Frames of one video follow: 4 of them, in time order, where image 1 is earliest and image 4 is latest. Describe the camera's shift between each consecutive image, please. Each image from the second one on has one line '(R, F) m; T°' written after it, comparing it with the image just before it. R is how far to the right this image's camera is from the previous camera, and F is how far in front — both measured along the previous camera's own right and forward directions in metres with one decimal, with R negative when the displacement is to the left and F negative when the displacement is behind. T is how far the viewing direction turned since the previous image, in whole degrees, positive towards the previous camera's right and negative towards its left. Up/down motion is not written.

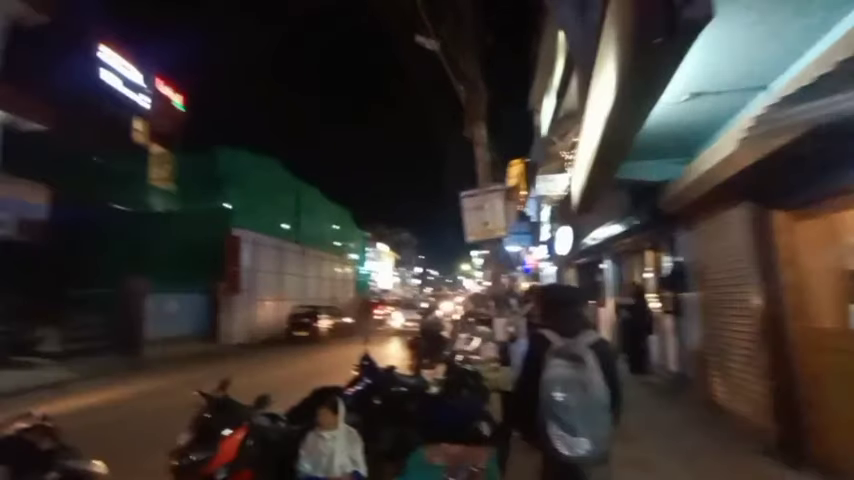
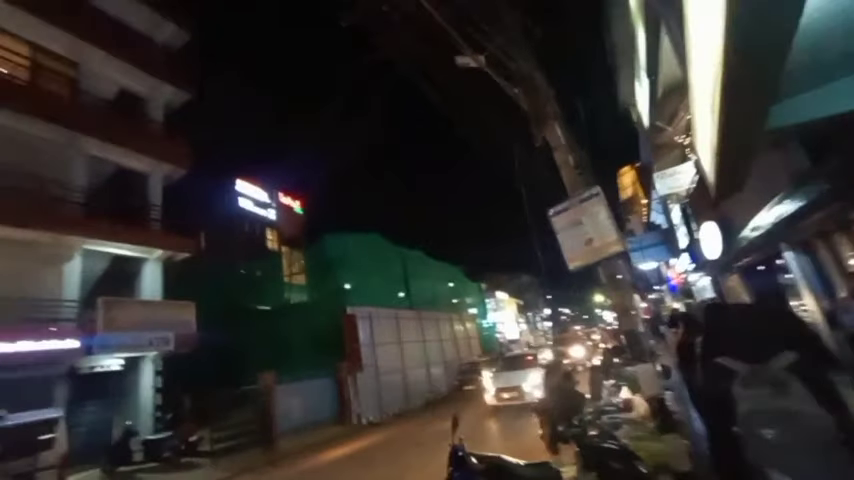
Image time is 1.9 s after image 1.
(+0.5, +1.5) m; -16°
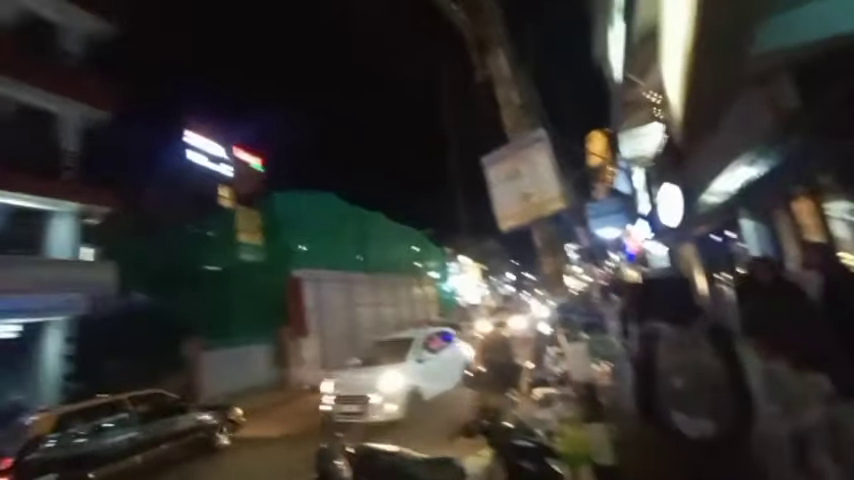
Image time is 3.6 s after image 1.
(+1.0, +1.3) m; +4°
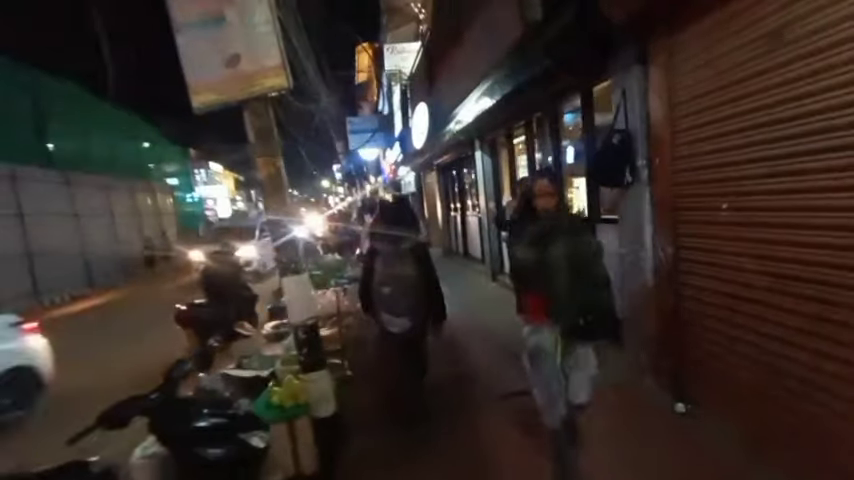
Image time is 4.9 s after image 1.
(+0.8, +1.2) m; +34°
